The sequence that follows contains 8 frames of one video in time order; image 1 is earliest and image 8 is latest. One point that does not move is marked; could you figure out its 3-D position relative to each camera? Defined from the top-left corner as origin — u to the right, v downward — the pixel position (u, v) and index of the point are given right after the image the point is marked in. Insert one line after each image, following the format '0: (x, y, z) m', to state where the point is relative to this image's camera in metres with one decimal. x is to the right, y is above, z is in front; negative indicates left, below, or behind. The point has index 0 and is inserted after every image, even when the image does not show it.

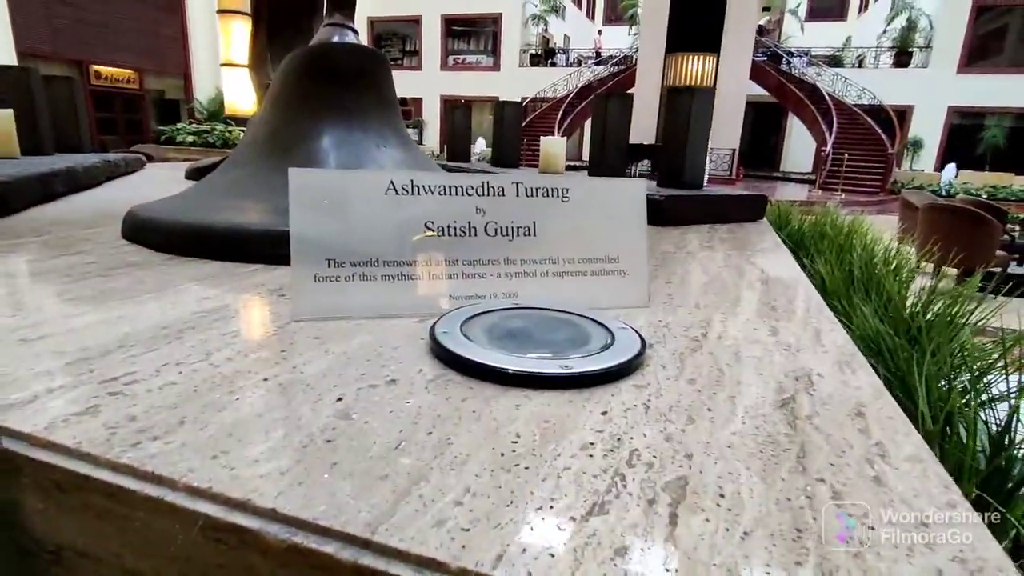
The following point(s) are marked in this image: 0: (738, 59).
0: (+4.6, +4.6, +11.2) m
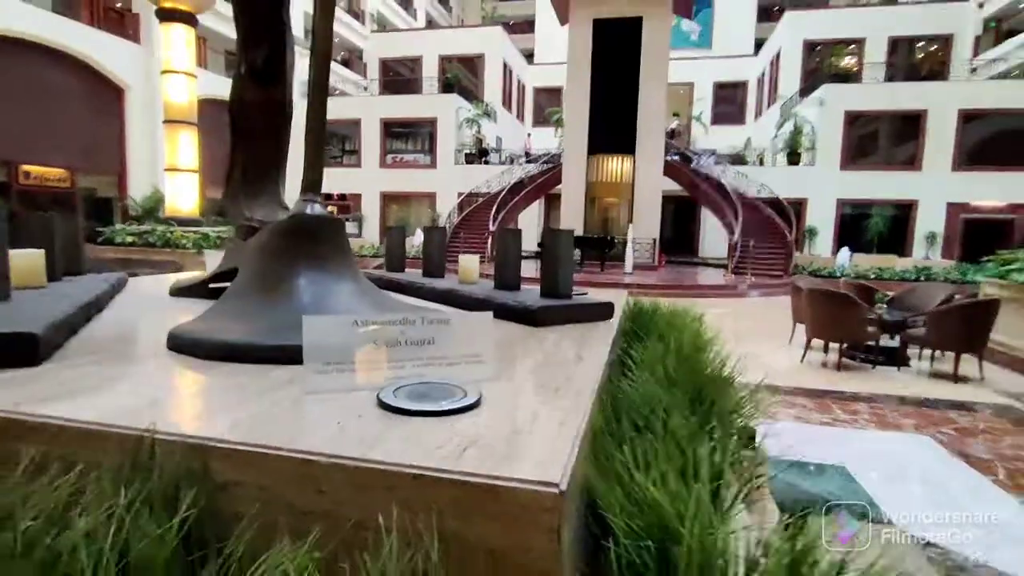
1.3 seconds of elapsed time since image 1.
0: (+3.2, +2.9, +12.6) m
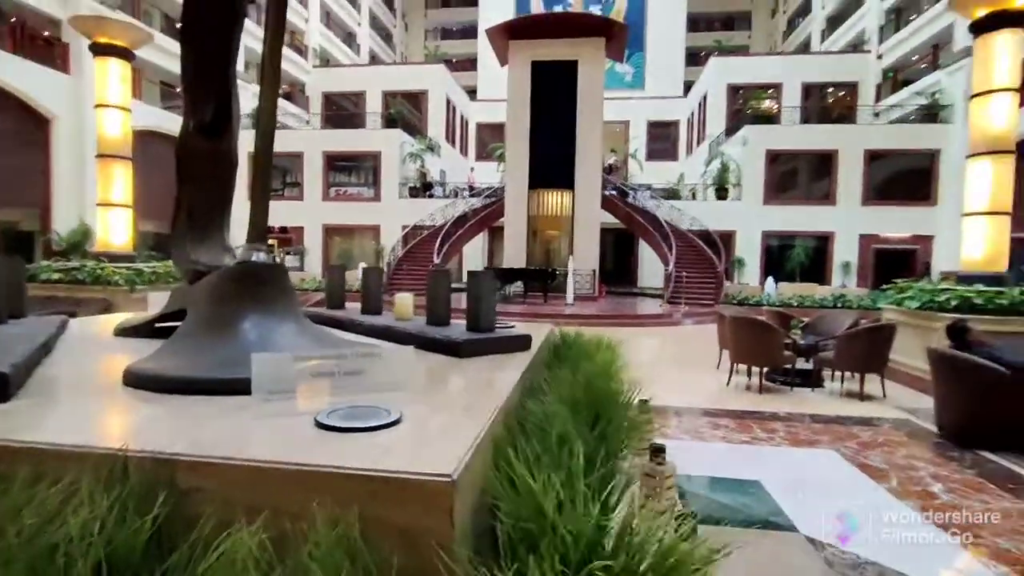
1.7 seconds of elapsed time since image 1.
0: (+1.8, +2.2, +13.2) m
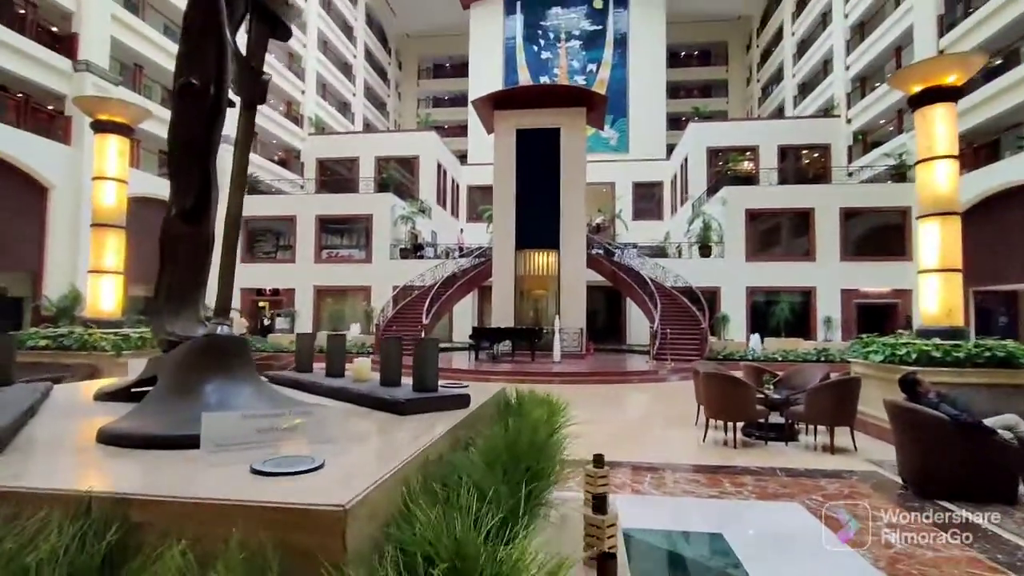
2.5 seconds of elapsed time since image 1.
0: (+1.5, +0.8, +13.6) m
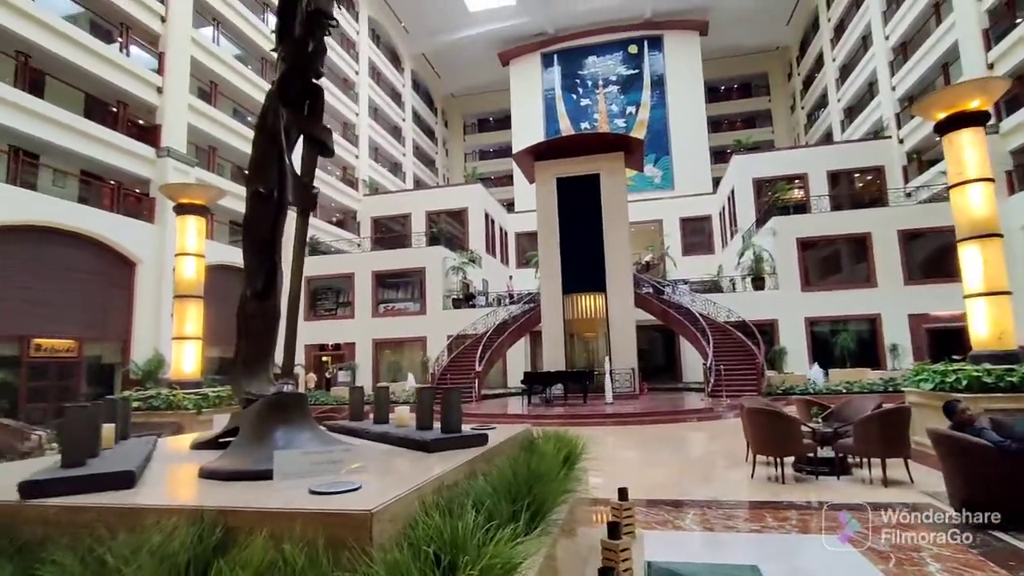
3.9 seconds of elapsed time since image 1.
0: (+2.6, -0.2, +13.8) m
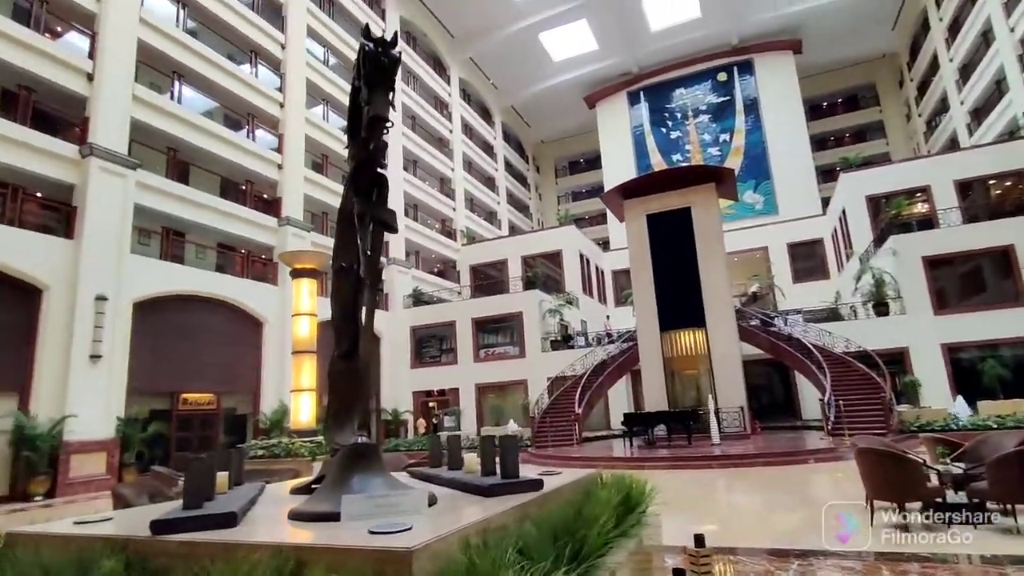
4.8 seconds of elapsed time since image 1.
0: (+4.8, -1.0, +13.3) m
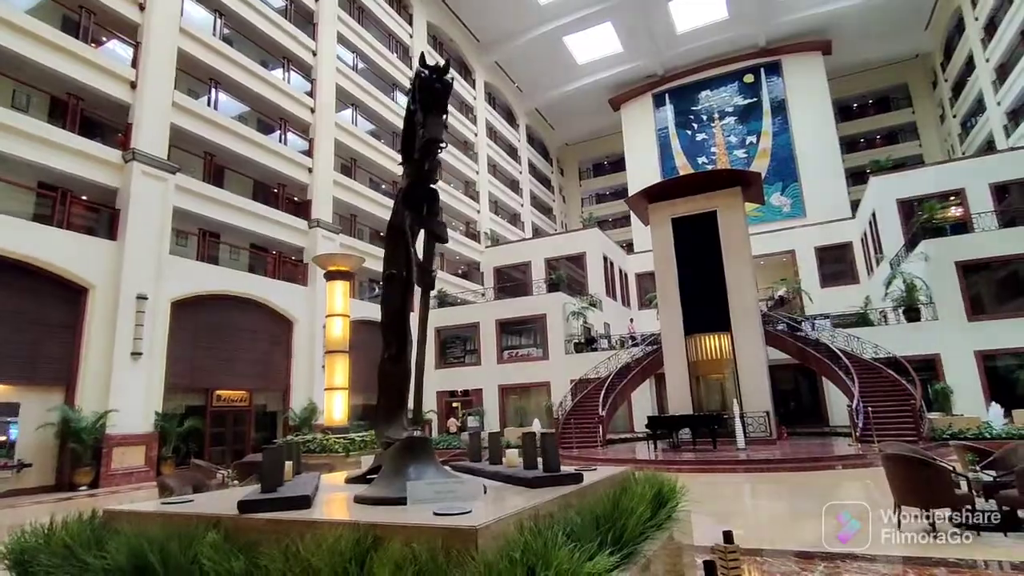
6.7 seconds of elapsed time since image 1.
0: (+5.4, -1.1, +13.3) m
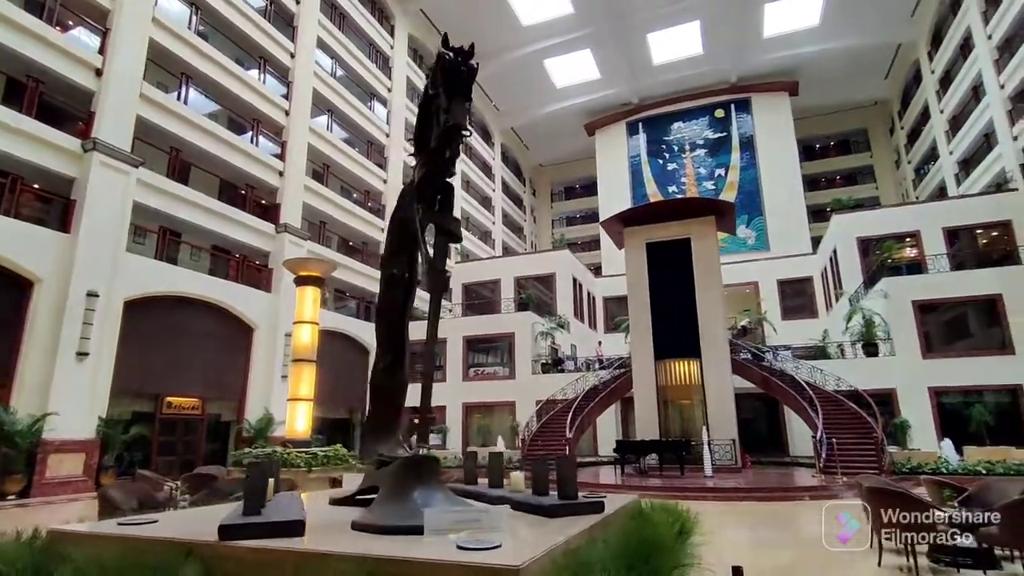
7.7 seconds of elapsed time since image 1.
0: (+4.8, -1.7, +13.3) m
